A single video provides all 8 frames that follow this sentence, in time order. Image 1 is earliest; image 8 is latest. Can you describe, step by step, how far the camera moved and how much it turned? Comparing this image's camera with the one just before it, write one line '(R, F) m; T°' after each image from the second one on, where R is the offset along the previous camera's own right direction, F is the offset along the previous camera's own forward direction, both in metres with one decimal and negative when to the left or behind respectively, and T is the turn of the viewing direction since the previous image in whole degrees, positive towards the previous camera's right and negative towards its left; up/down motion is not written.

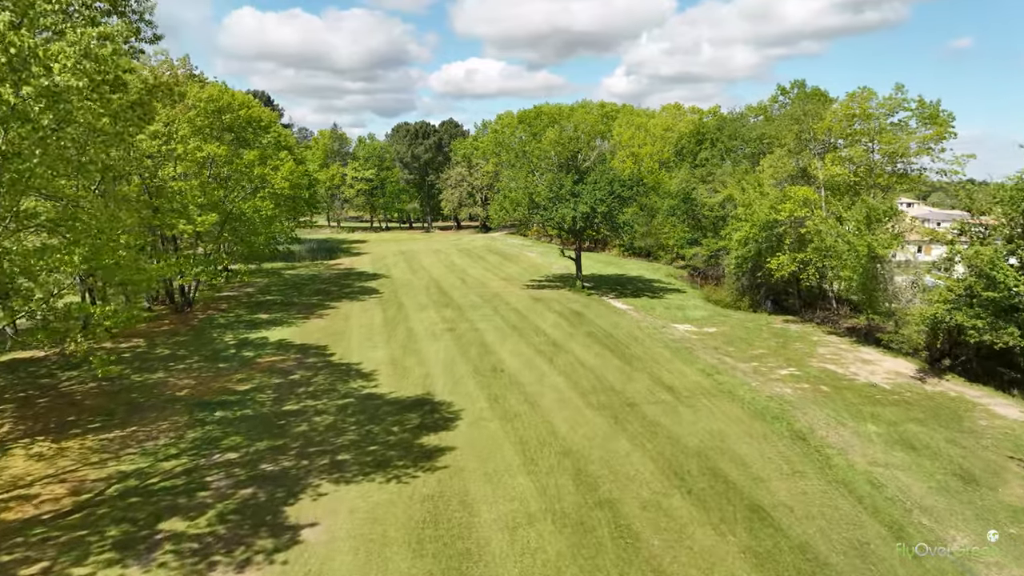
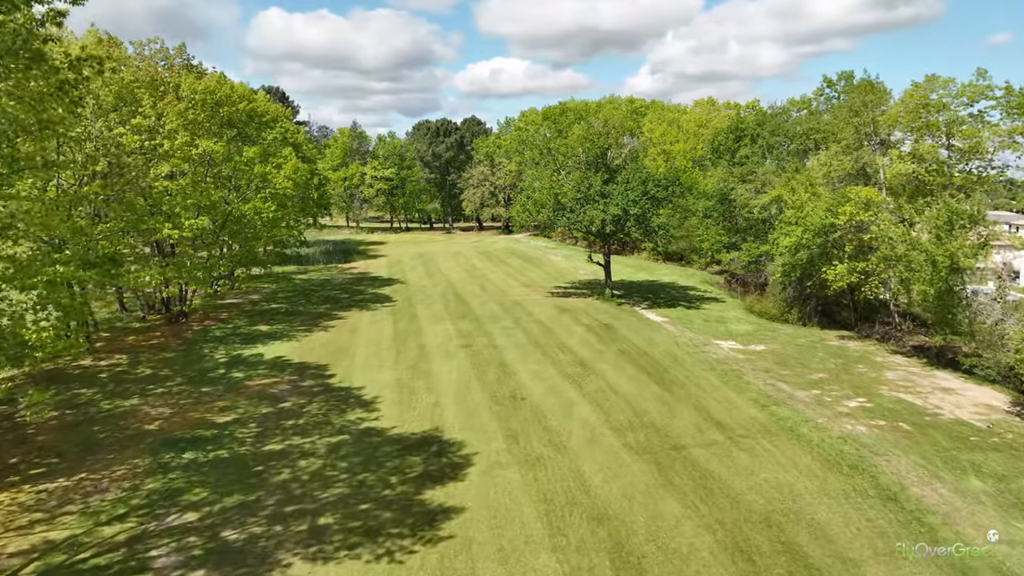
(0.0, +2.6) m; -2°
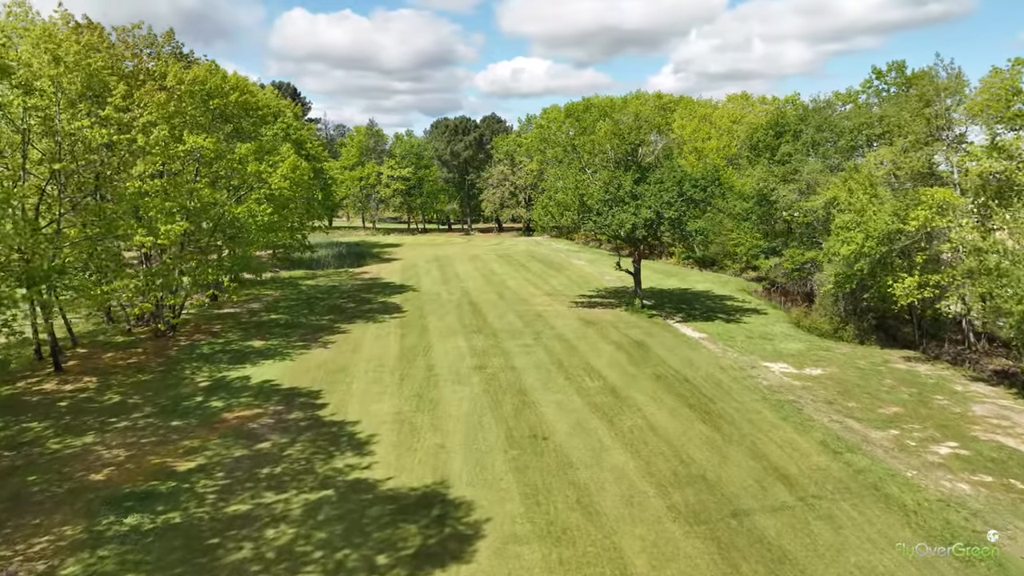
(0.0, +2.7) m; -2°
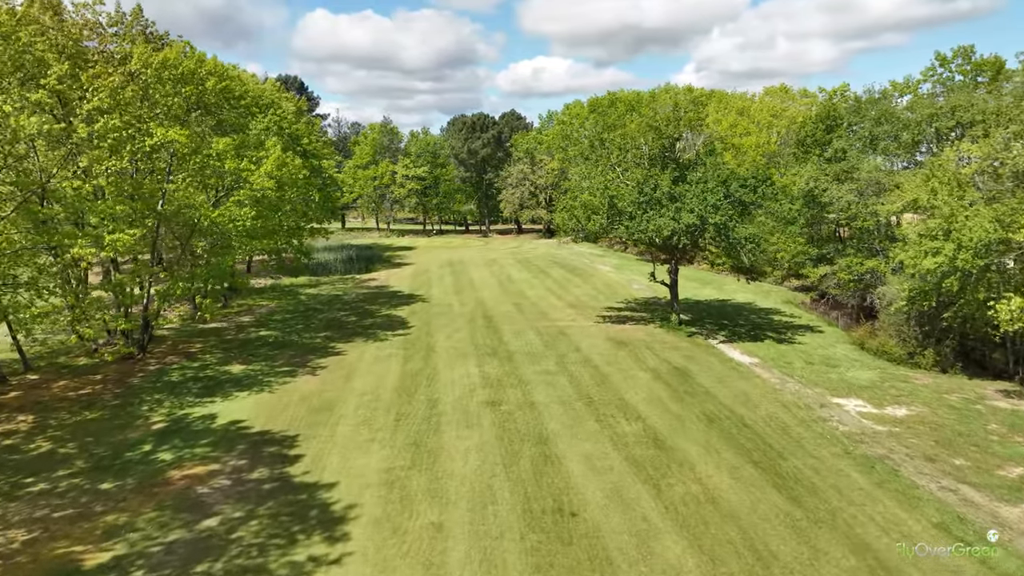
(0.0, +3.4) m; -2°
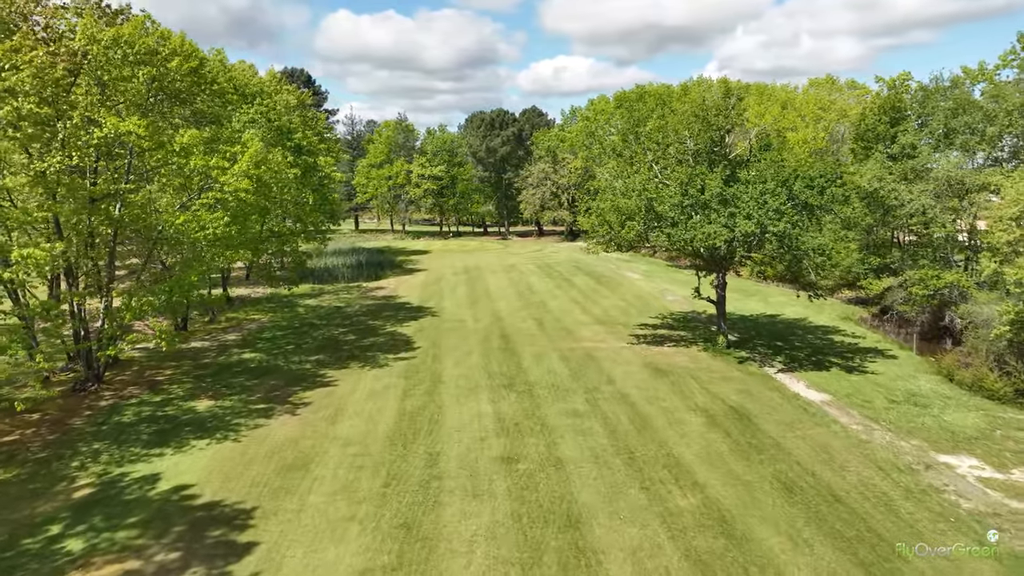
(0.0, +3.5) m; -2°
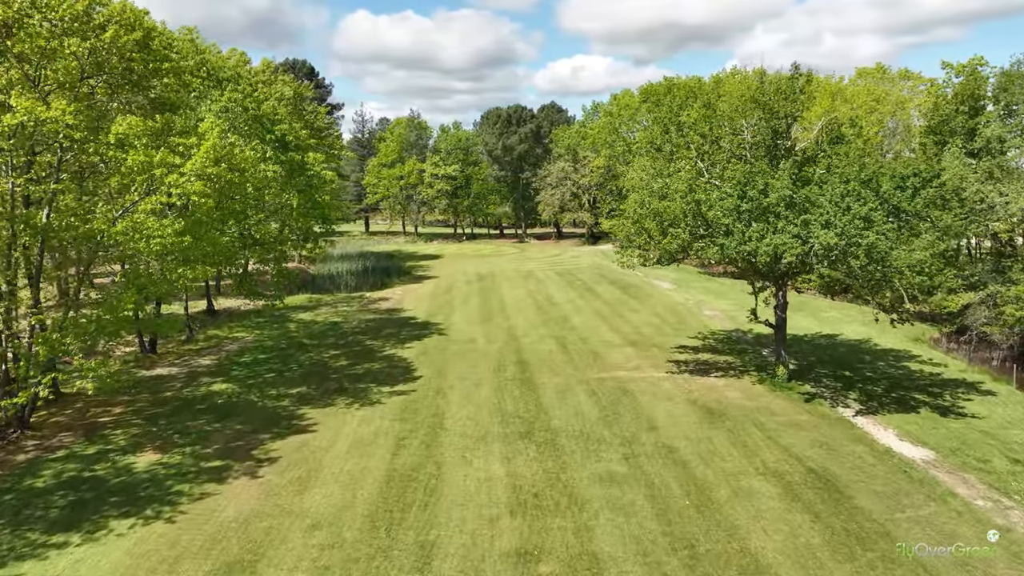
(0.0, +3.5) m; -1°
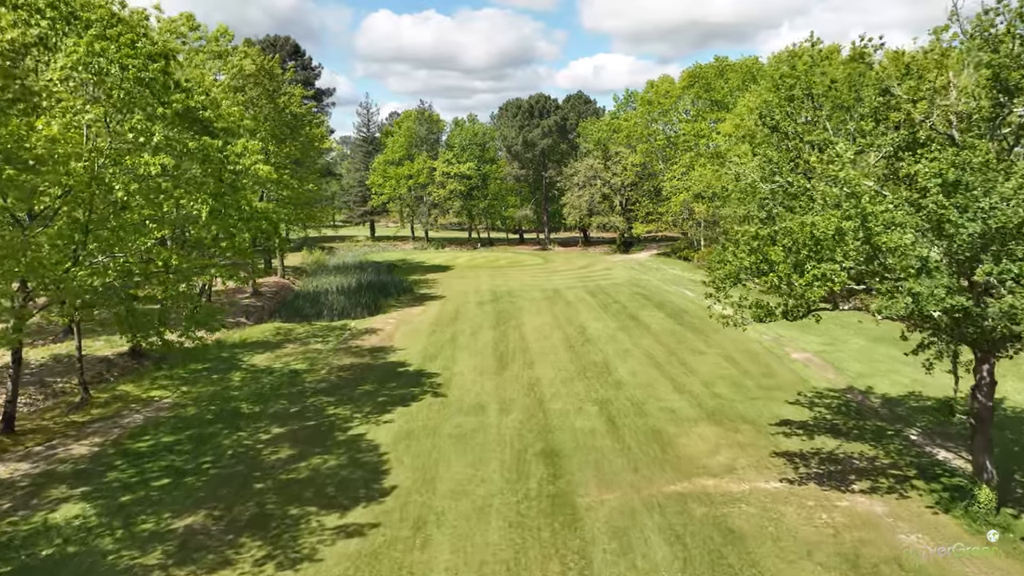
(-0.1, +7.2) m; -2°
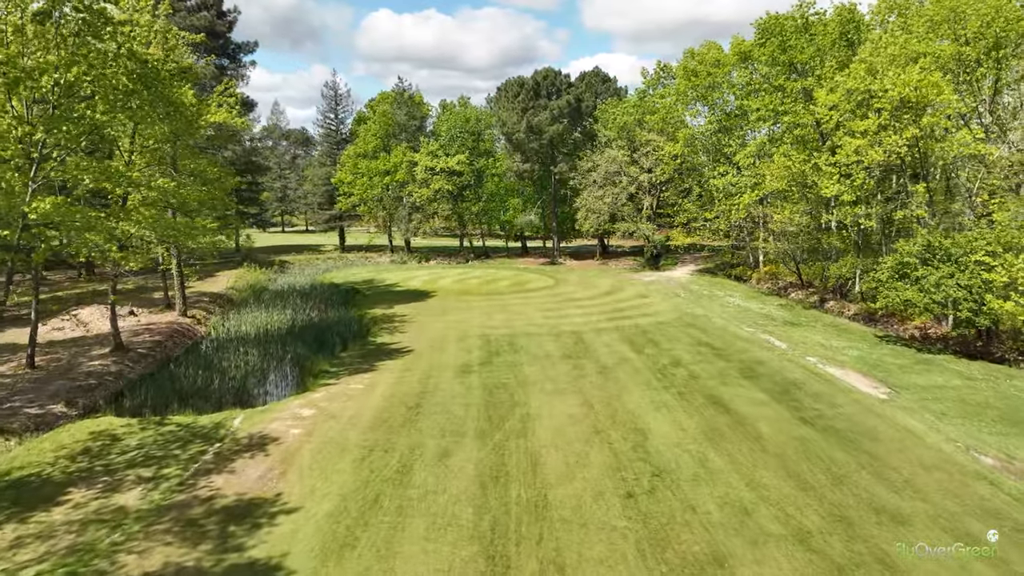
(0.0, +11.7) m; 0°
